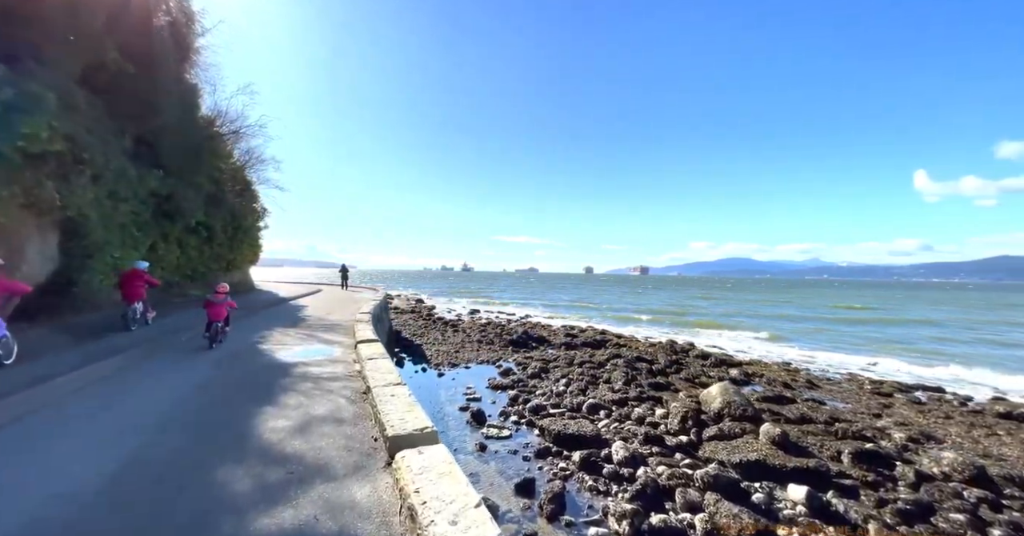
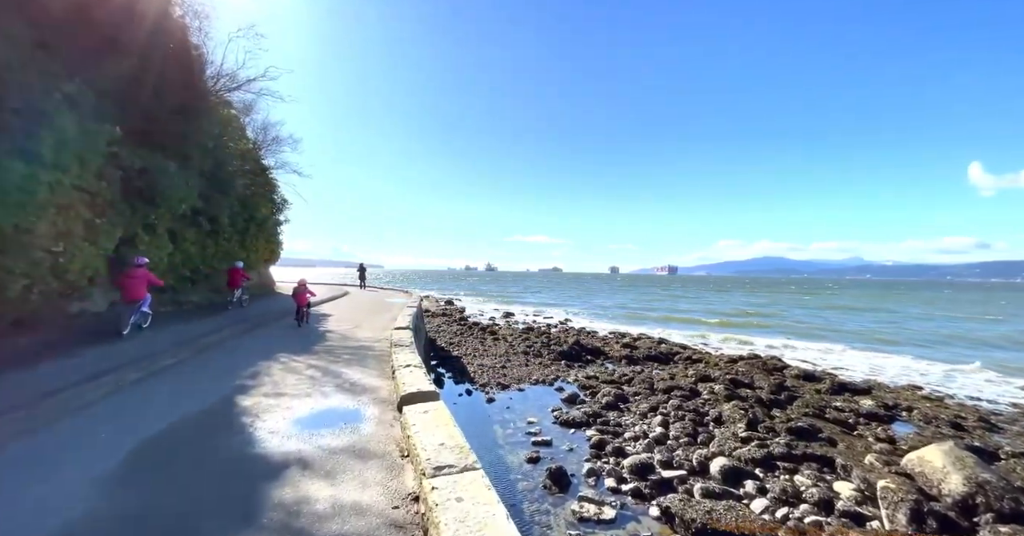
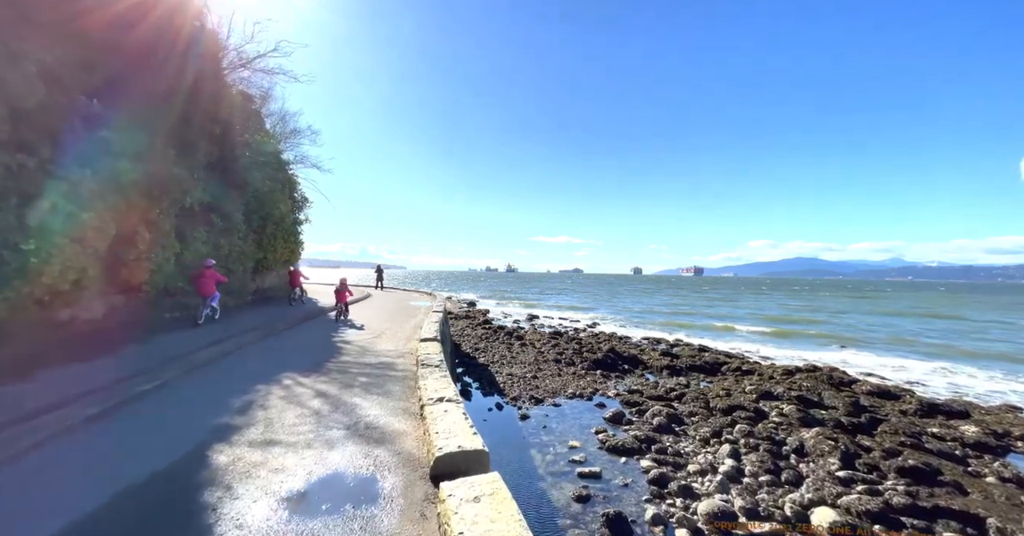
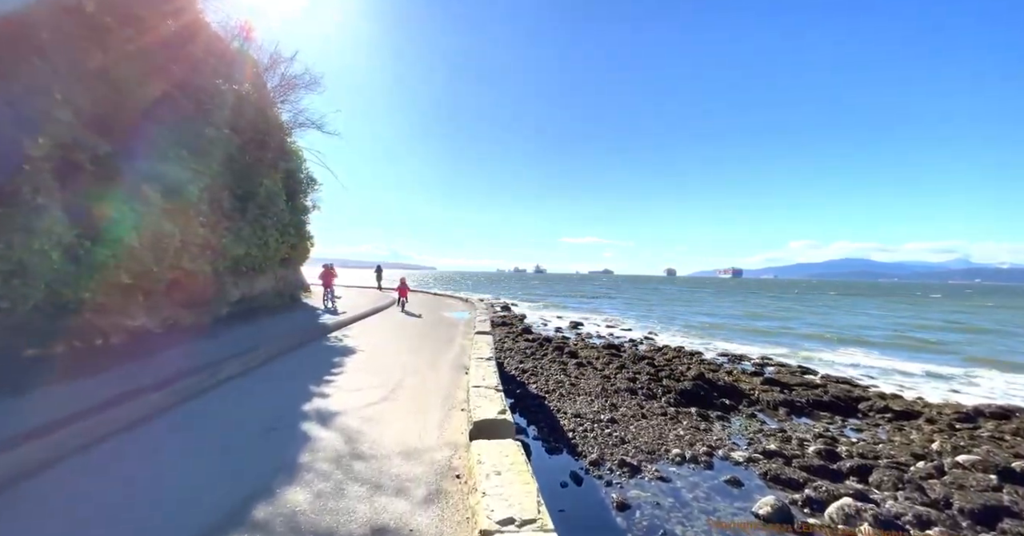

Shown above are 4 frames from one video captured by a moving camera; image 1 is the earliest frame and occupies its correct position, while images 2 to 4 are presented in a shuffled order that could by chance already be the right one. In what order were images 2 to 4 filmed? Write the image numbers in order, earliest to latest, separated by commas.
2, 3, 4
